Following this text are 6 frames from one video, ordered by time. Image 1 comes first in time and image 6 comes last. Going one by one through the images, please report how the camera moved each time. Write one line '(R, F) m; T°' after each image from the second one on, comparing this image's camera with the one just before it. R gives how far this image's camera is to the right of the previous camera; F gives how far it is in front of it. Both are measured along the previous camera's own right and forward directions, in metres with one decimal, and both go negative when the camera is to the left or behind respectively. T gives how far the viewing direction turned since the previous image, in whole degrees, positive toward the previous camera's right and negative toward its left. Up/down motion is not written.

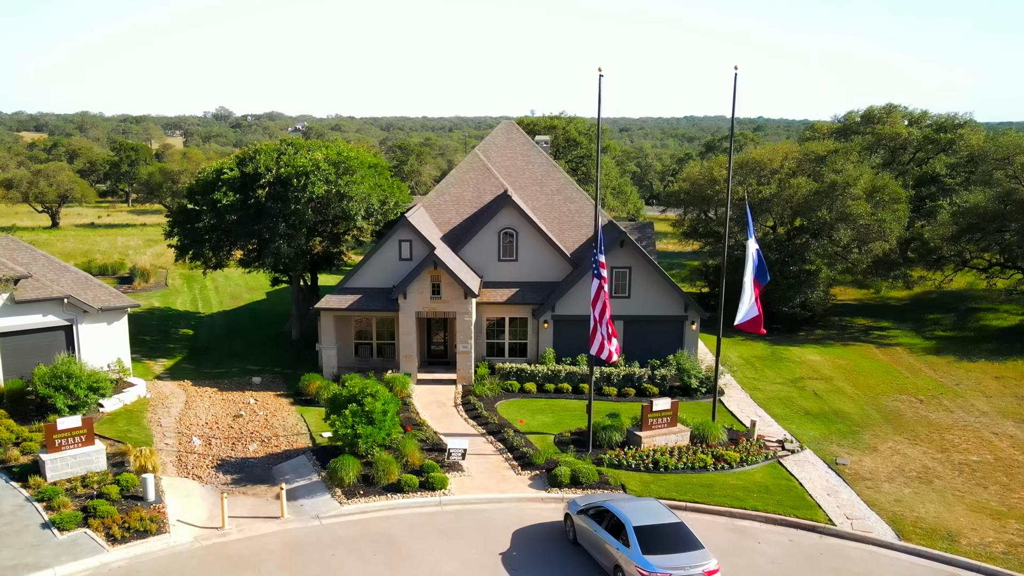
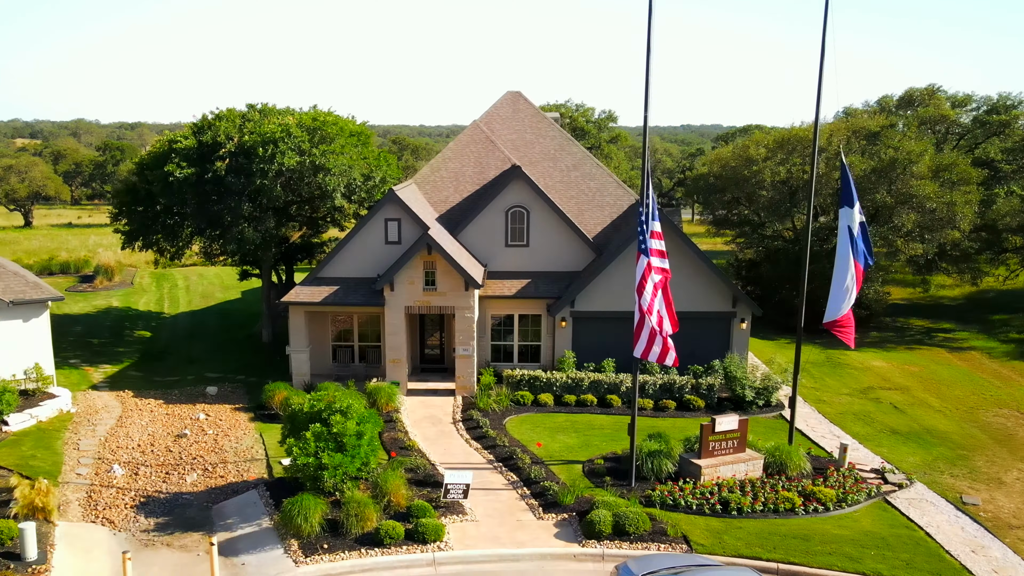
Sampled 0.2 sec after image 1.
(-0.6, +5.0) m; +1°
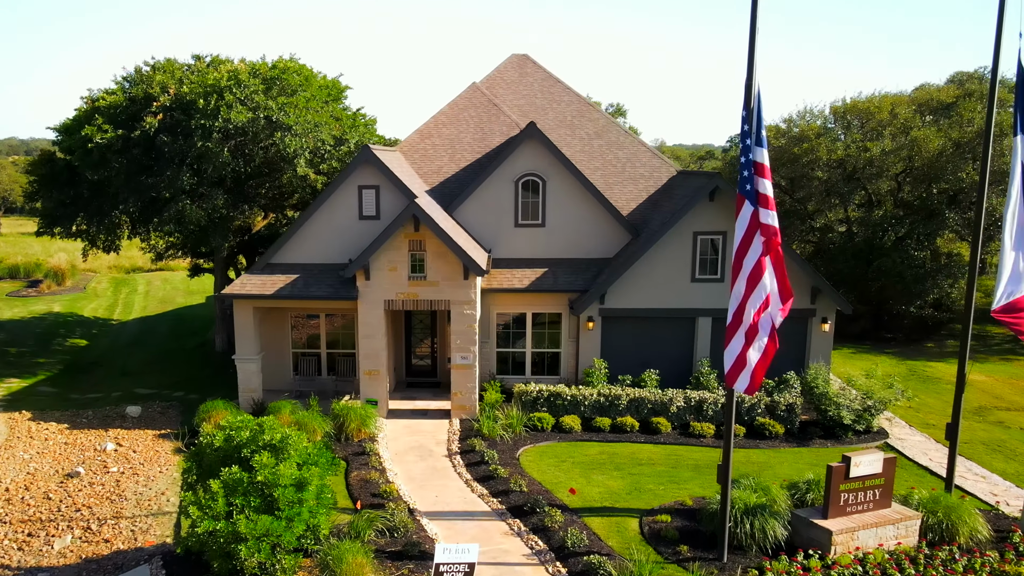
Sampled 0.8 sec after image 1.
(-0.6, +5.3) m; +1°
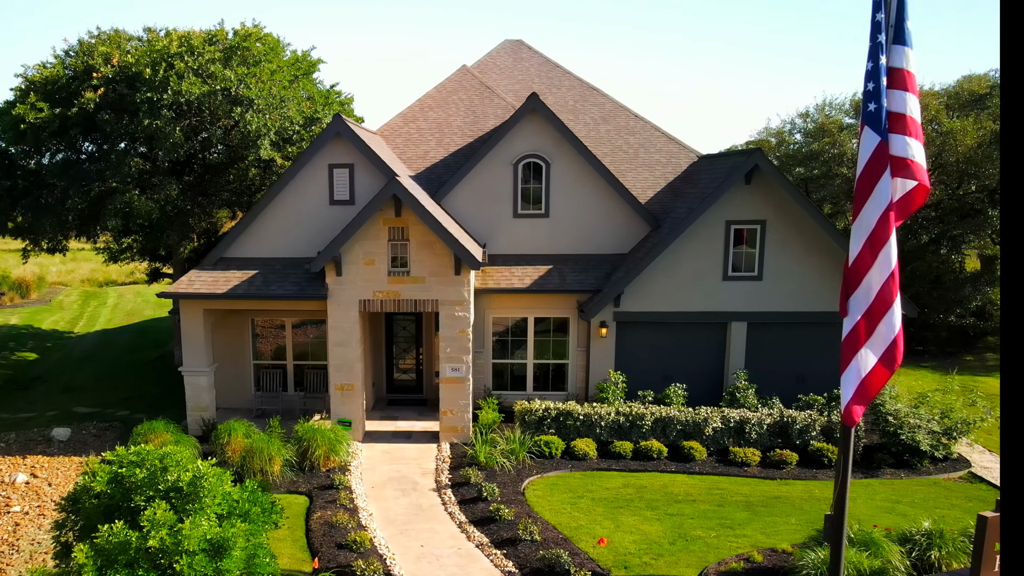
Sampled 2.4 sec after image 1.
(-0.3, +2.8) m; +1°
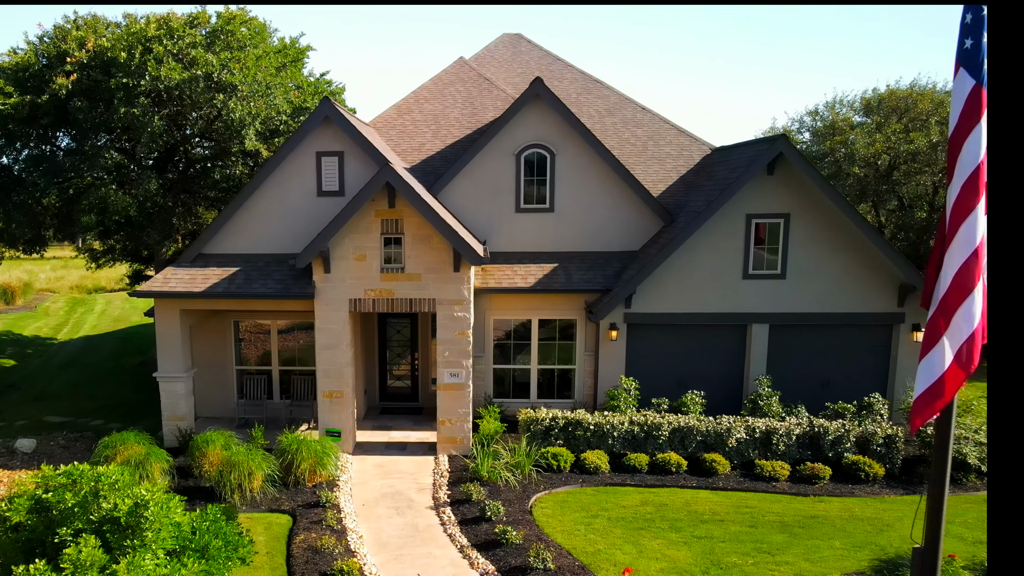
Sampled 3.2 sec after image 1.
(-0.2, +1.1) m; 0°
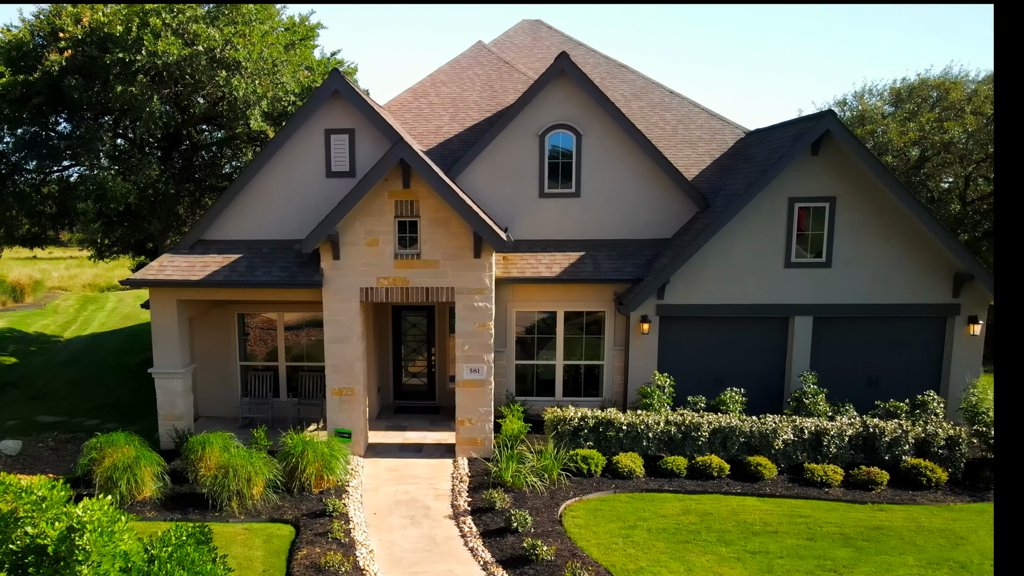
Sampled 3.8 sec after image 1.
(-0.3, +1.0) m; -1°
